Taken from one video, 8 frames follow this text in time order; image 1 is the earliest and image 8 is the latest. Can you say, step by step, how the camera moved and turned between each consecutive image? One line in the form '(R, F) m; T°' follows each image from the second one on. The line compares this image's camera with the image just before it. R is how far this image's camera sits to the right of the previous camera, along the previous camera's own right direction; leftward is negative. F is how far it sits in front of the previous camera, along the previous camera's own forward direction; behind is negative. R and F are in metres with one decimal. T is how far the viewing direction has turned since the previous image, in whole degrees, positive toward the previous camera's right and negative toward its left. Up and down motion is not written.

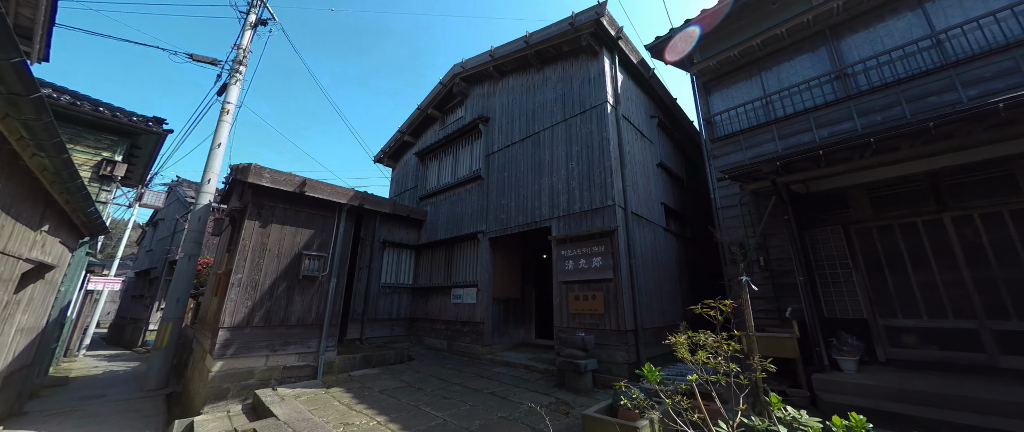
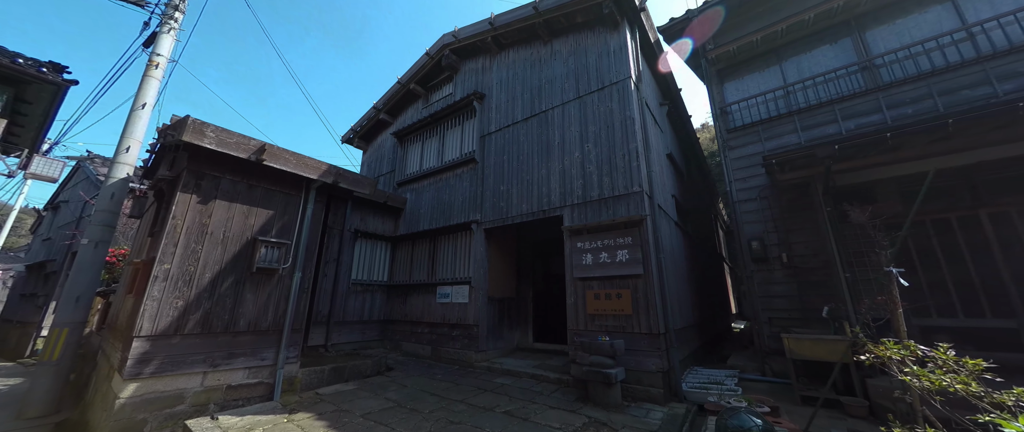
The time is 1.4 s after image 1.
(-0.8, +1.0) m; +7°
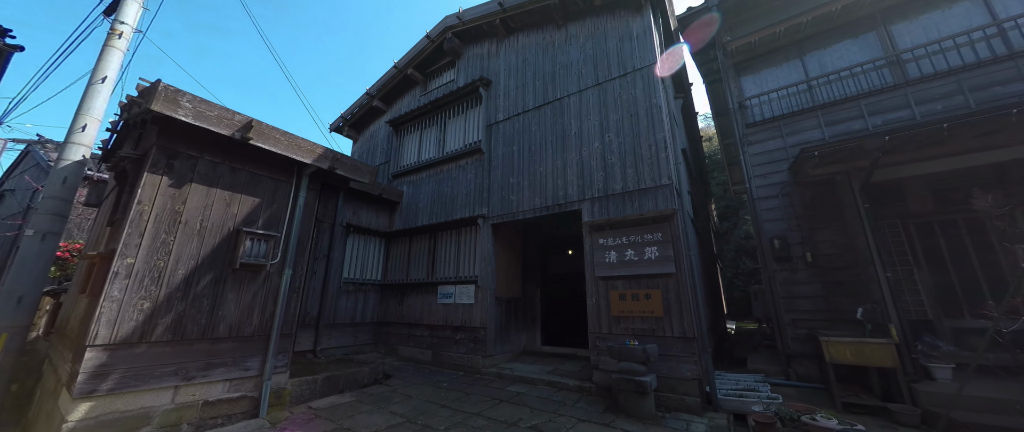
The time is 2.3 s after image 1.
(-0.5, +0.5) m; +3°
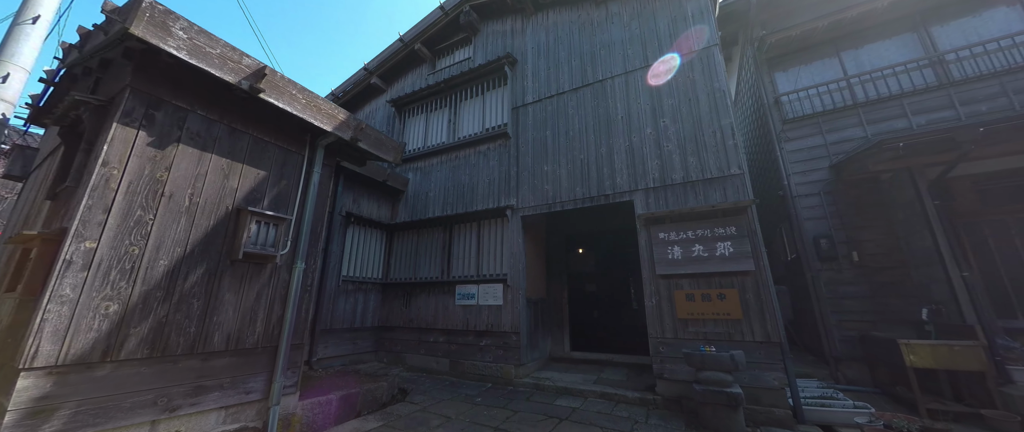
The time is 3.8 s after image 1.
(-1.2, +0.7) m; +6°
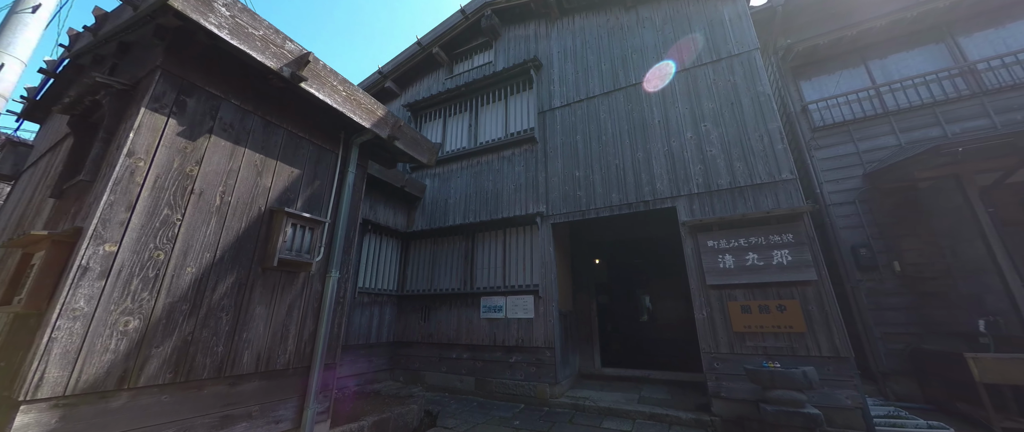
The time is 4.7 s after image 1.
(-0.7, +0.3) m; +2°
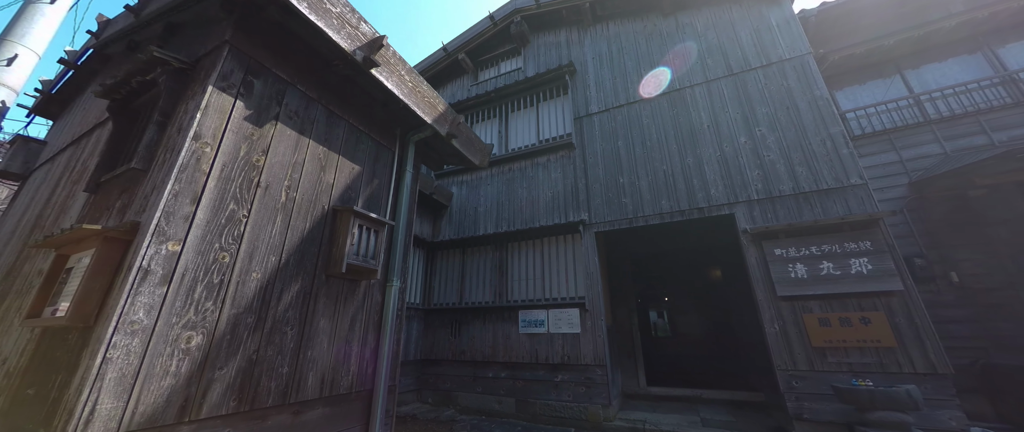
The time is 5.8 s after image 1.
(-0.8, +0.3) m; +1°
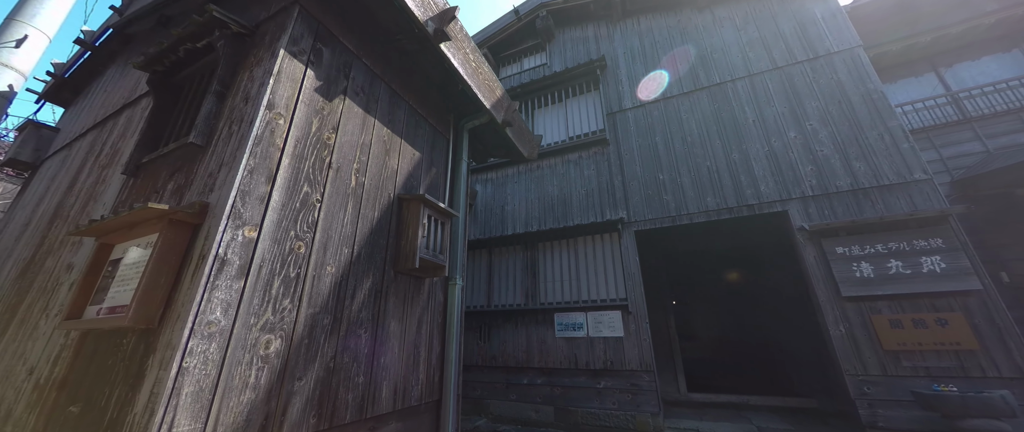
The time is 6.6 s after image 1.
(-0.6, +0.3) m; +1°
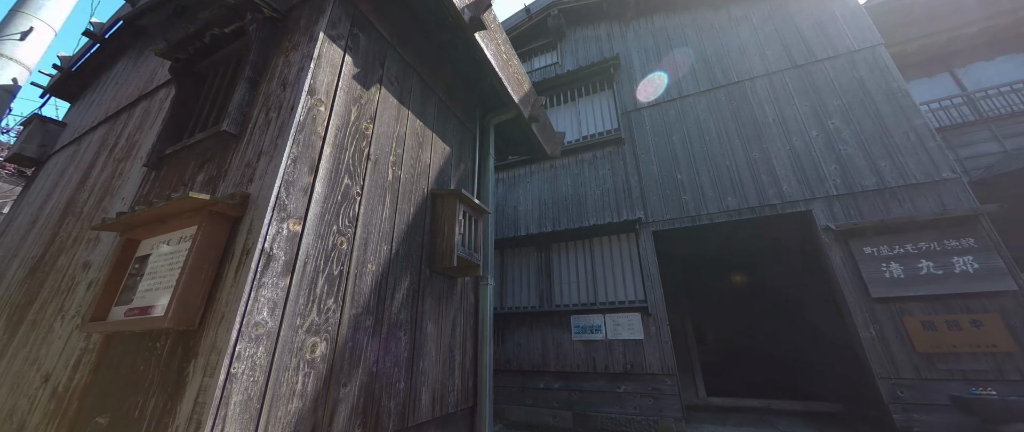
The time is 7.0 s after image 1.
(-0.3, +0.1) m; 0°
